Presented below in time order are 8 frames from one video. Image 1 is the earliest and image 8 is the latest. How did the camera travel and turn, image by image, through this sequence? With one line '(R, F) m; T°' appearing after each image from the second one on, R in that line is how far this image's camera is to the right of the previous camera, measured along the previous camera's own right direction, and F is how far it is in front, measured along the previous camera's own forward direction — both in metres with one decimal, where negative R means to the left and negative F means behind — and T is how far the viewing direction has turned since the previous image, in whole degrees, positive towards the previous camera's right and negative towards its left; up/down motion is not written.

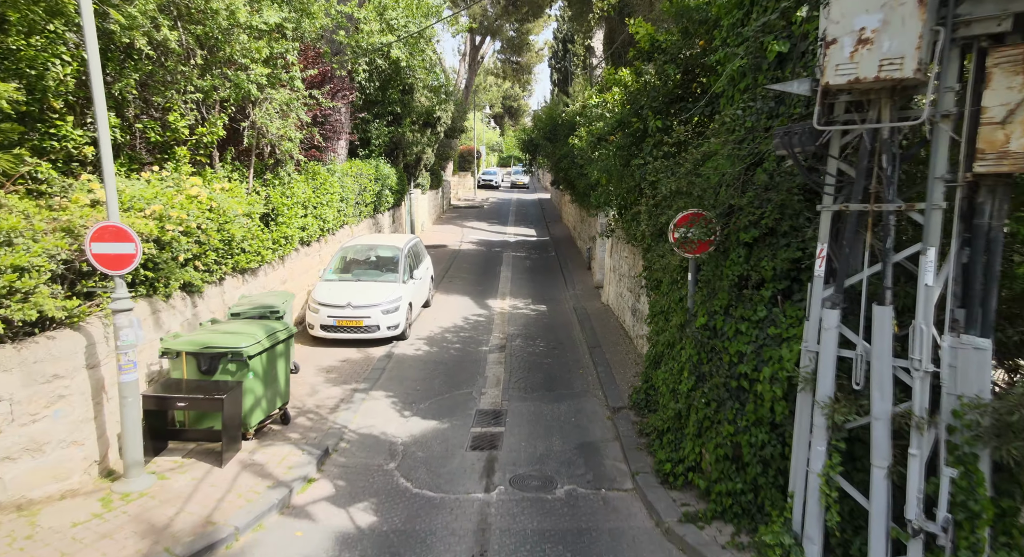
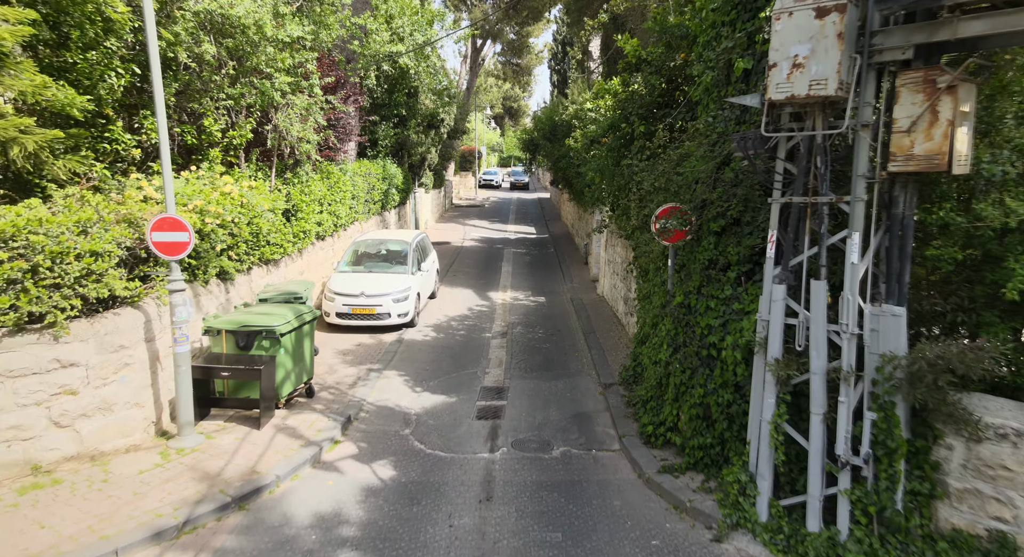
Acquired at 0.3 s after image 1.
(0.0, -0.9) m; 0°
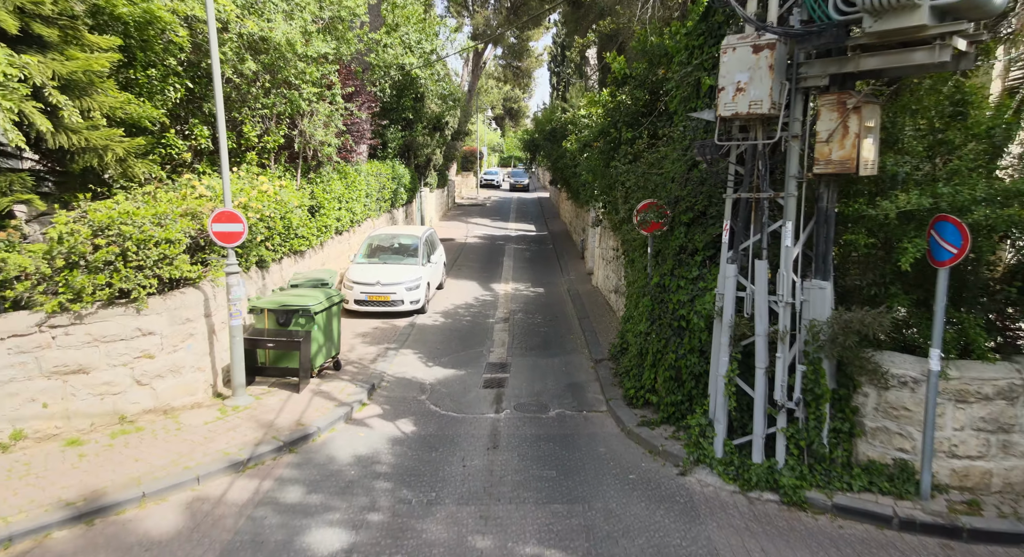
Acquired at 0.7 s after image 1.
(0.0, -1.3) m; 0°
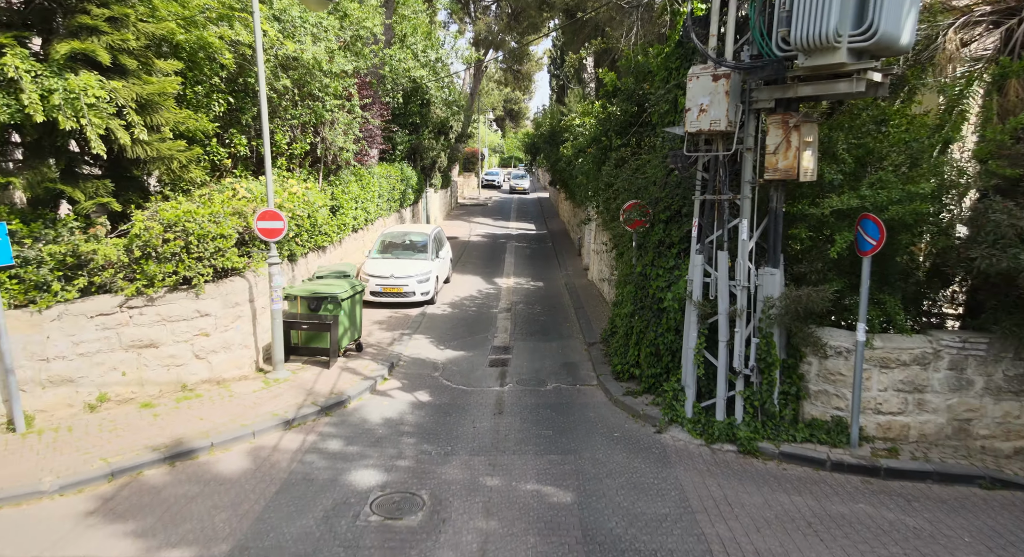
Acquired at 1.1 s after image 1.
(0.0, -1.3) m; 0°
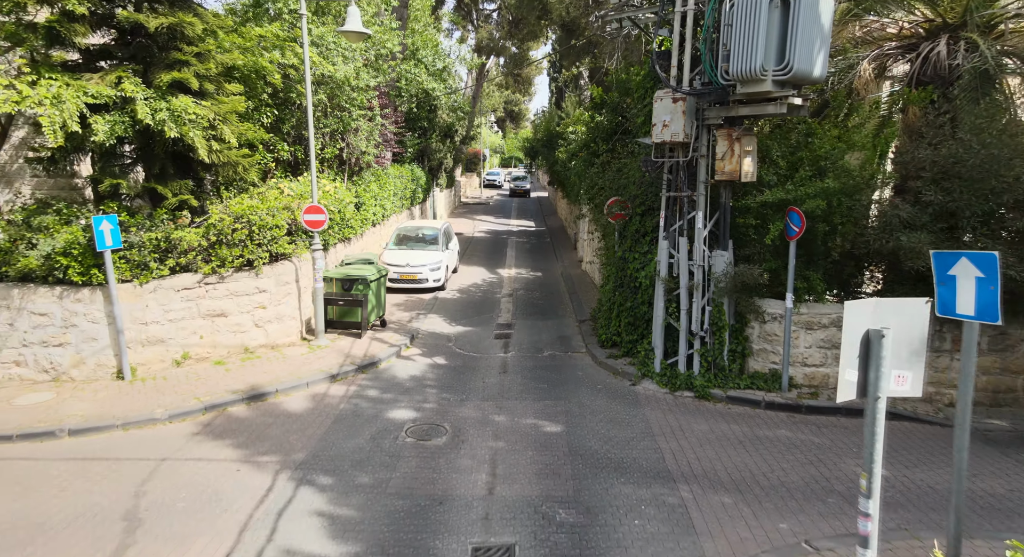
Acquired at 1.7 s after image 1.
(0.0, -1.9) m; 0°
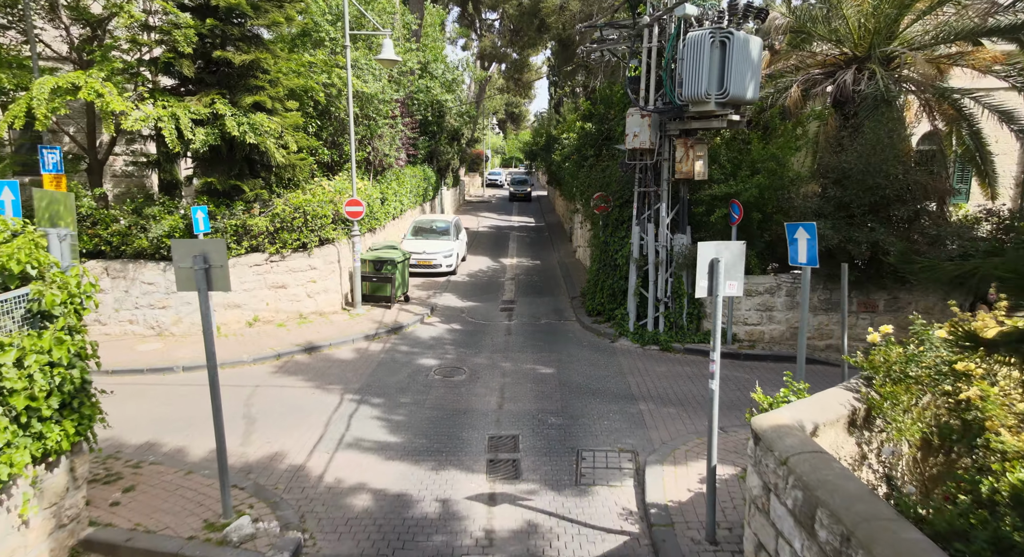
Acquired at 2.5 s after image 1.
(-0.1, -2.5) m; 0°
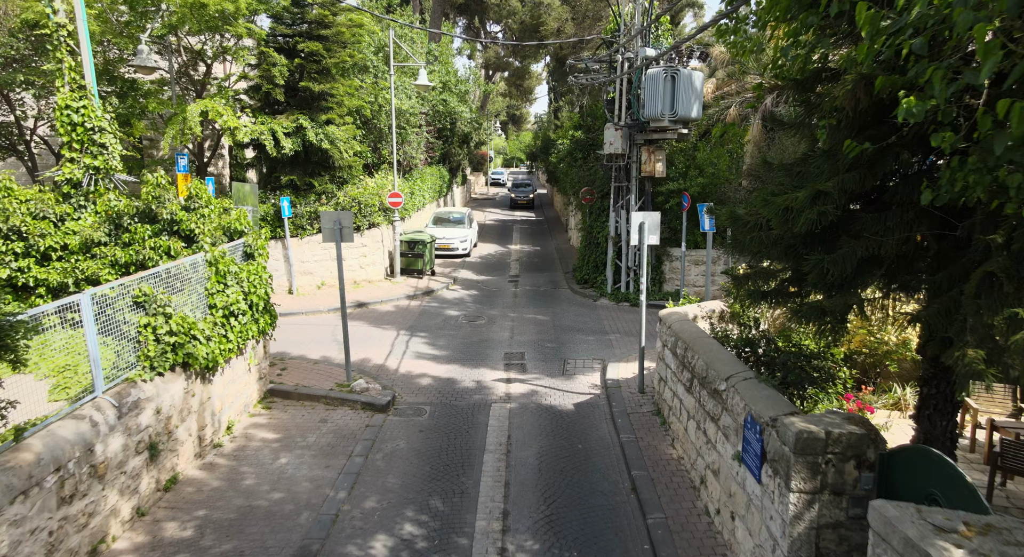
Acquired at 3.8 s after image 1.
(-0.1, -3.8) m; 0°
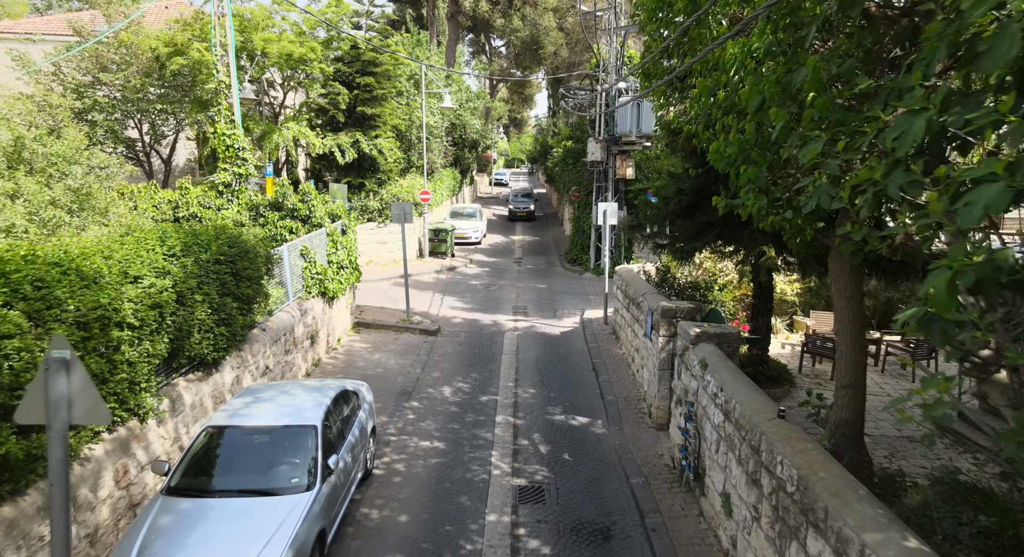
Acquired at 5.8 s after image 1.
(-0.1, -4.6) m; 0°
